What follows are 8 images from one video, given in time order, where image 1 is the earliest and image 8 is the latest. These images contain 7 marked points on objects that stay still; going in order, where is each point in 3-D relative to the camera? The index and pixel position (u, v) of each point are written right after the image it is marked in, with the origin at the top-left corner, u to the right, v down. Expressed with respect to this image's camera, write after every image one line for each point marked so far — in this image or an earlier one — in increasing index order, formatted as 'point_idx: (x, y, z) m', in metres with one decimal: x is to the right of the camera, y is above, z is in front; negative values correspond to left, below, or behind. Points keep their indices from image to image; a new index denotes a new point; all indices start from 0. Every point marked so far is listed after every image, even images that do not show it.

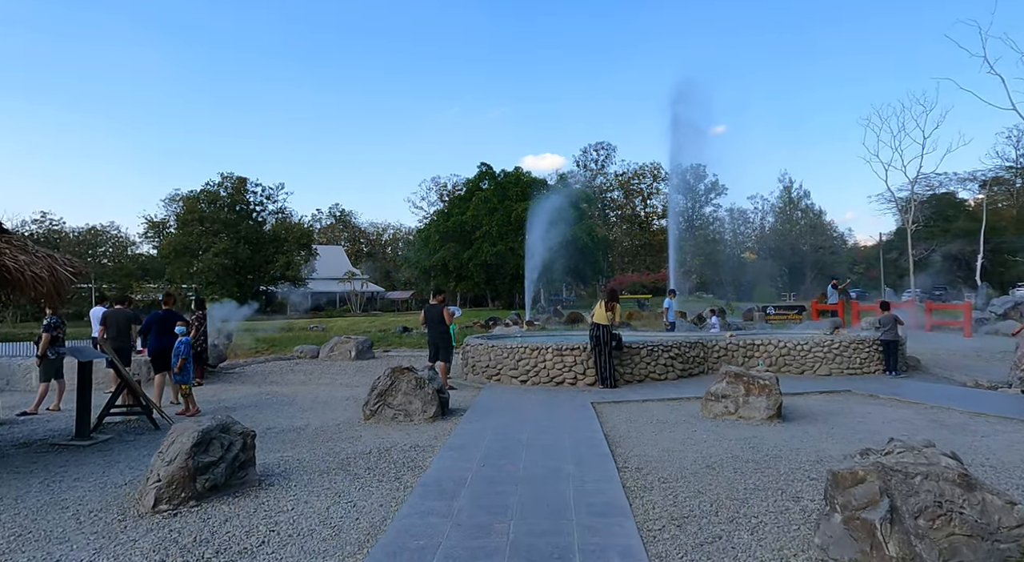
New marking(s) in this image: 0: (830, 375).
0: (+5.8, -1.8, +11.9) m
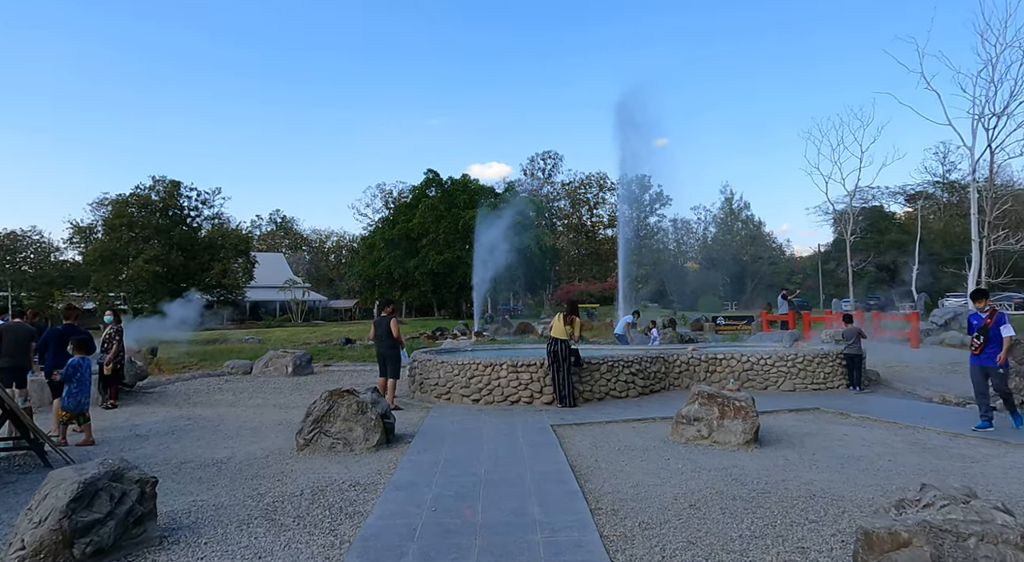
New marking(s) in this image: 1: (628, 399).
0: (+5.0, -2.0, +11.5) m
1: (+2.0, -2.0, +11.1) m
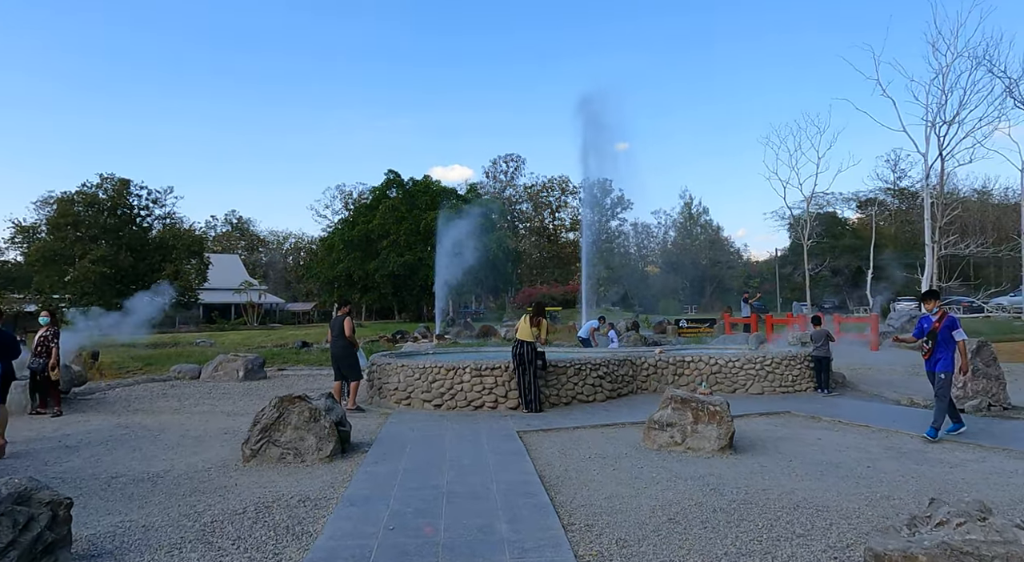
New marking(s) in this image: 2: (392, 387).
0: (+4.4, -2.0, +11.3) m
1: (+1.4, -2.0, +10.7) m
2: (-2.1, -1.8, +11.1) m
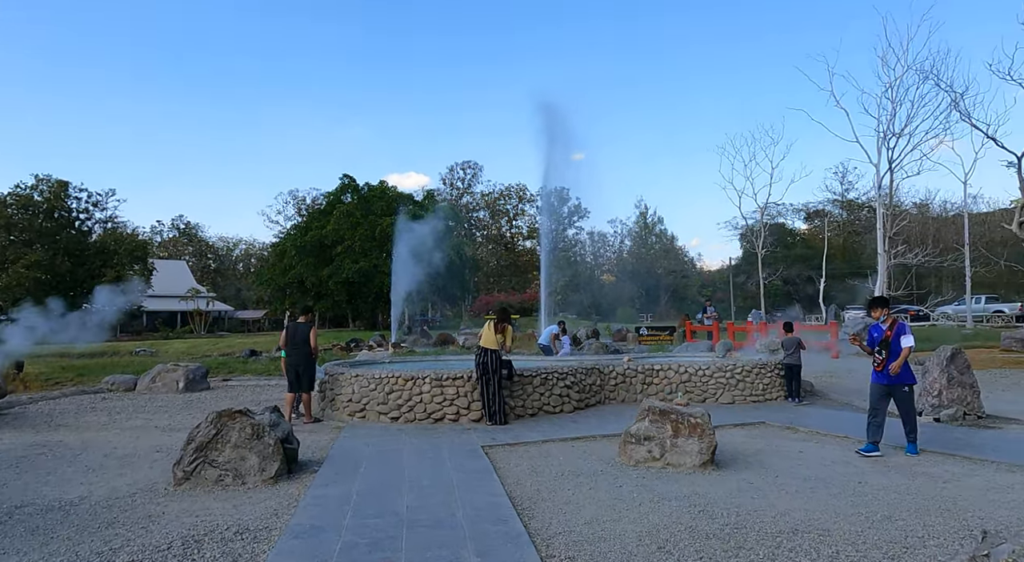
0: (+3.7, -2.1, +11.0) m
1: (+0.8, -2.1, +10.2) m
2: (-2.7, -1.9, +10.3) m
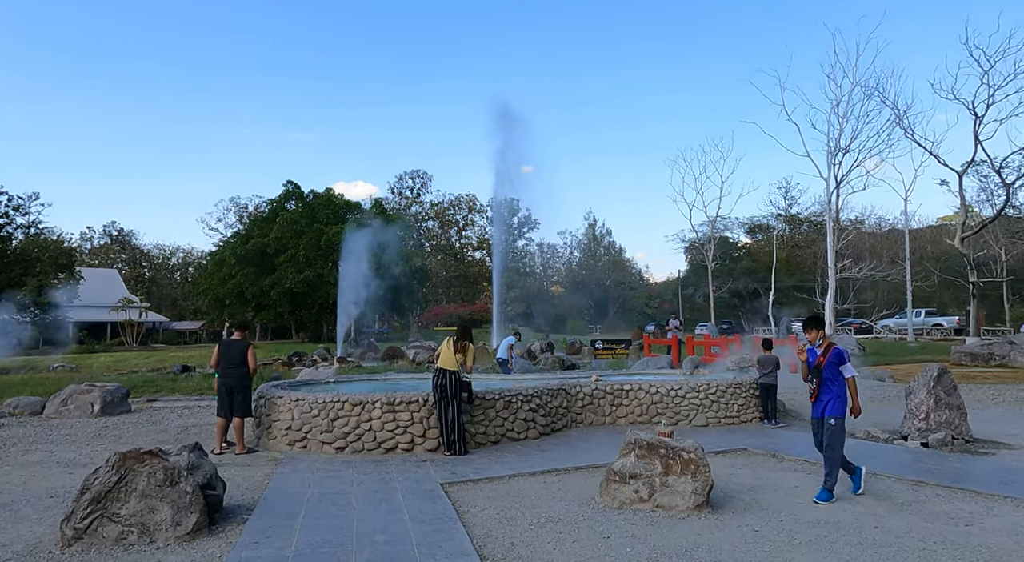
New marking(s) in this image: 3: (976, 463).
0: (+3.1, -2.3, +10.3) m
1: (+0.2, -2.3, +9.3) m
2: (-3.2, -2.1, +9.1) m
3: (+5.4, -2.1, +7.5) m
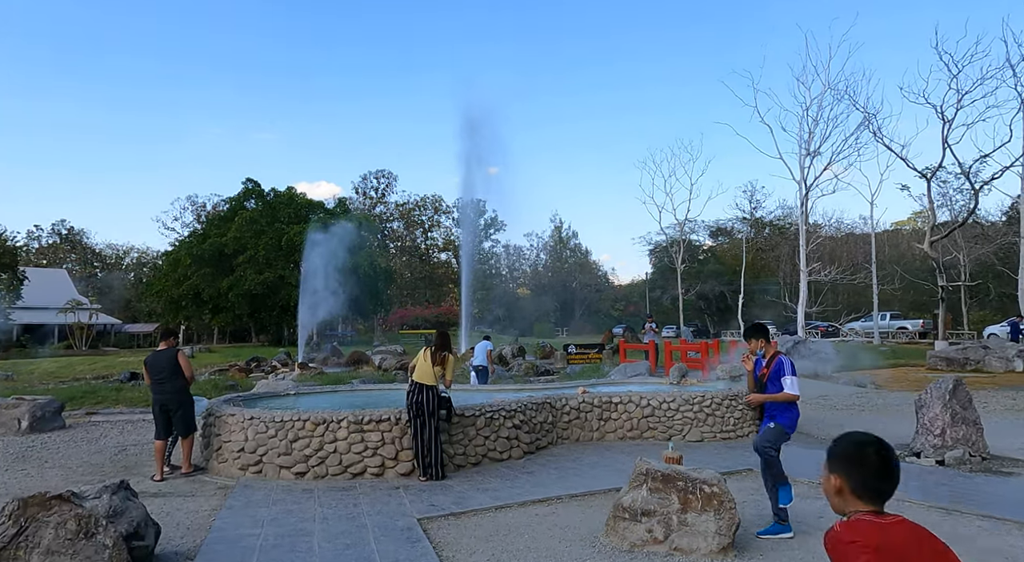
0: (+2.8, -2.4, +9.6) m
1: (0.0, -2.3, +8.4) m
2: (-3.4, -2.1, +8.0) m
3: (+5.2, -2.2, +6.9) m
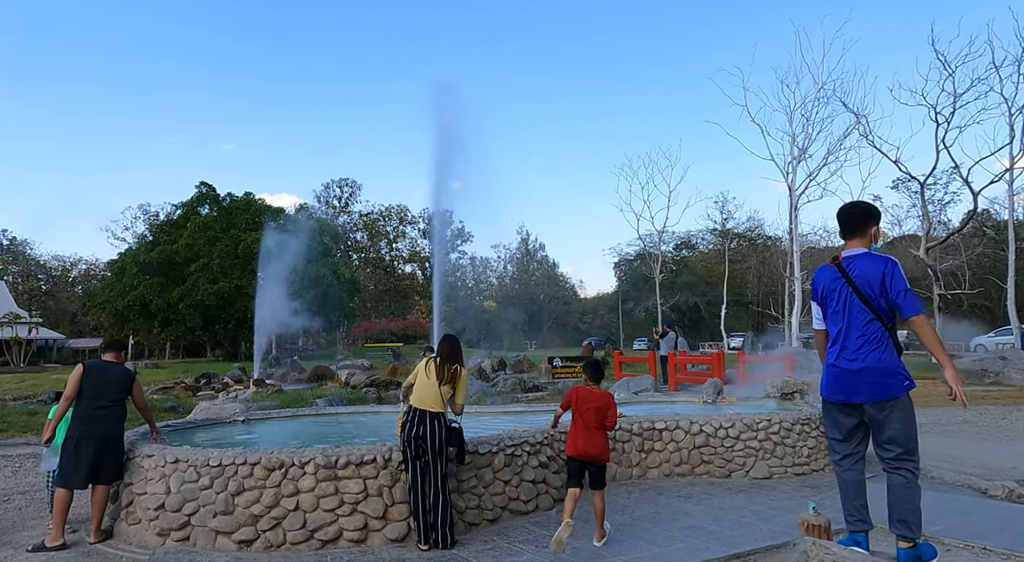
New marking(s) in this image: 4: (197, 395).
0: (+3.0, -2.3, +7.5) m
1: (+0.2, -2.2, +6.2) m
2: (-3.2, -2.0, +5.7) m
3: (+5.6, -2.0, +5.0) m
4: (-9.7, -3.5, +20.1) m
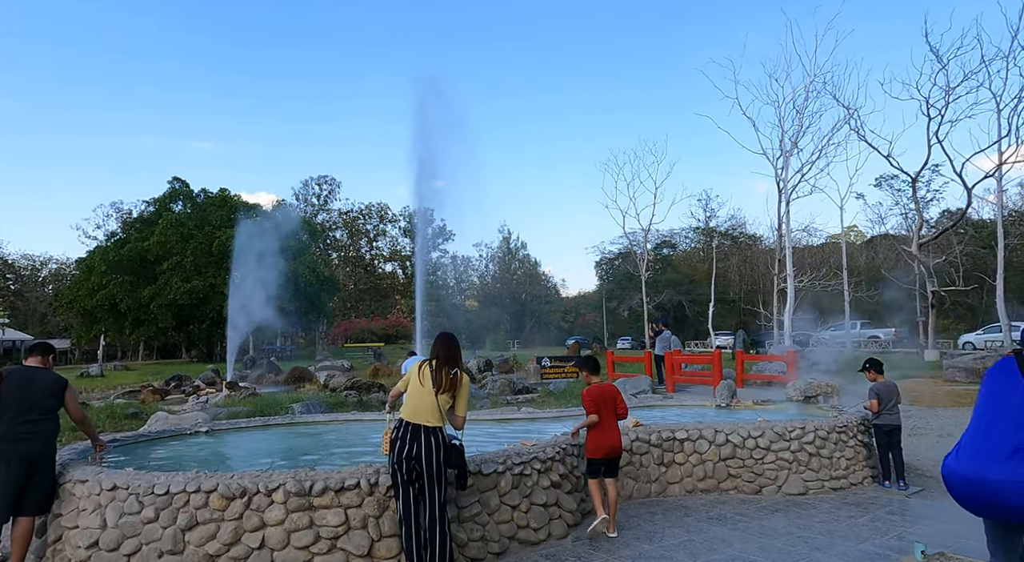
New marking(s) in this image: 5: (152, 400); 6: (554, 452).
0: (+3.0, -2.2, +6.7) m
1: (+0.3, -2.1, +5.3) m
2: (-3.1, -1.9, +4.6) m
3: (+5.7, -1.9, +4.3) m
4: (-10.1, -3.4, +18.8) m
5: (-10.3, -3.4, +18.6) m
6: (+0.4, -1.5, +5.6) m
